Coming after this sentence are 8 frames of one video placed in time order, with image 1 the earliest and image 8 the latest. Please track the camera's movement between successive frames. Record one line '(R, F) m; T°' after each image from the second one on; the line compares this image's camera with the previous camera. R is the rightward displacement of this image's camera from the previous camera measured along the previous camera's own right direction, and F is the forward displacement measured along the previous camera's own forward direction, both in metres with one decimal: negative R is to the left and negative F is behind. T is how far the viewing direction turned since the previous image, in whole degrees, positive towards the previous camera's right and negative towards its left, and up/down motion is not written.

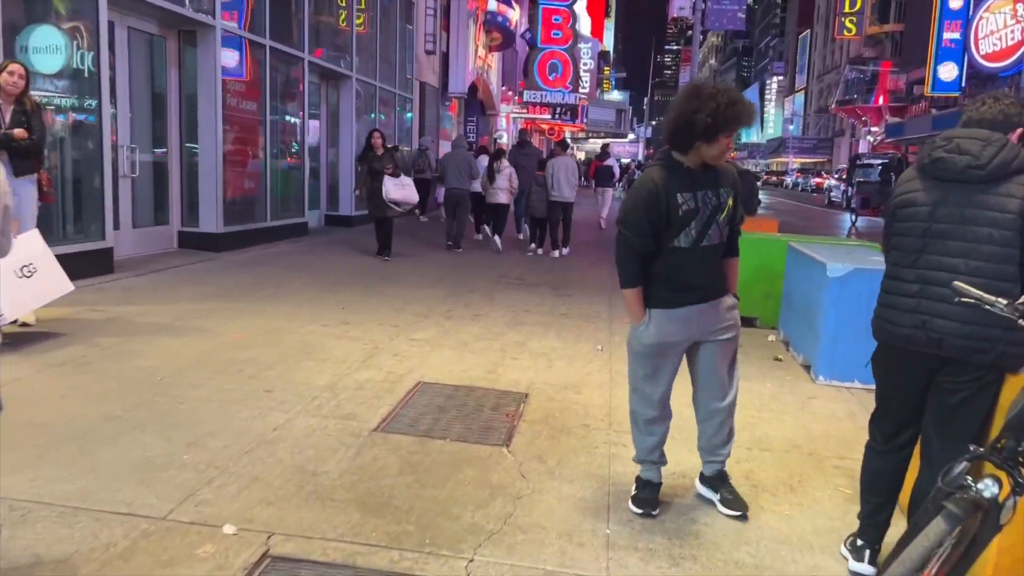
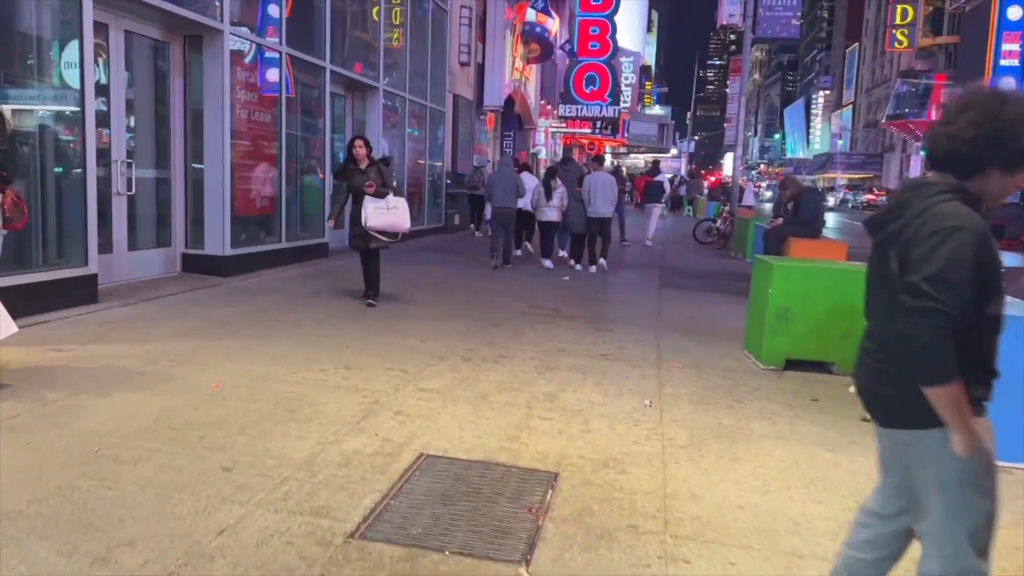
(+0.1, +1.0) m; -3°
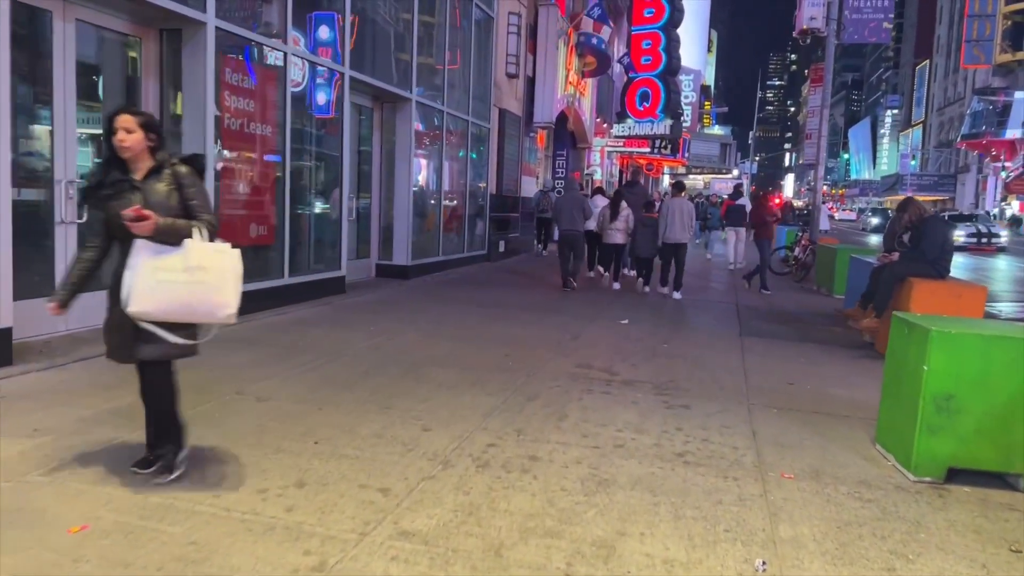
(+0.1, +1.9) m; -4°
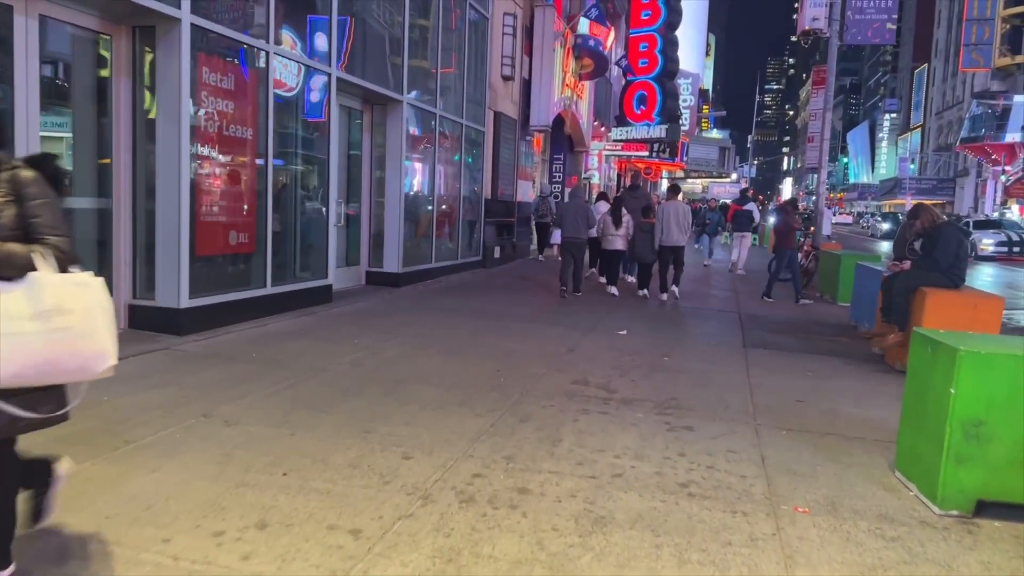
(+0.1, +0.4) m; 0°
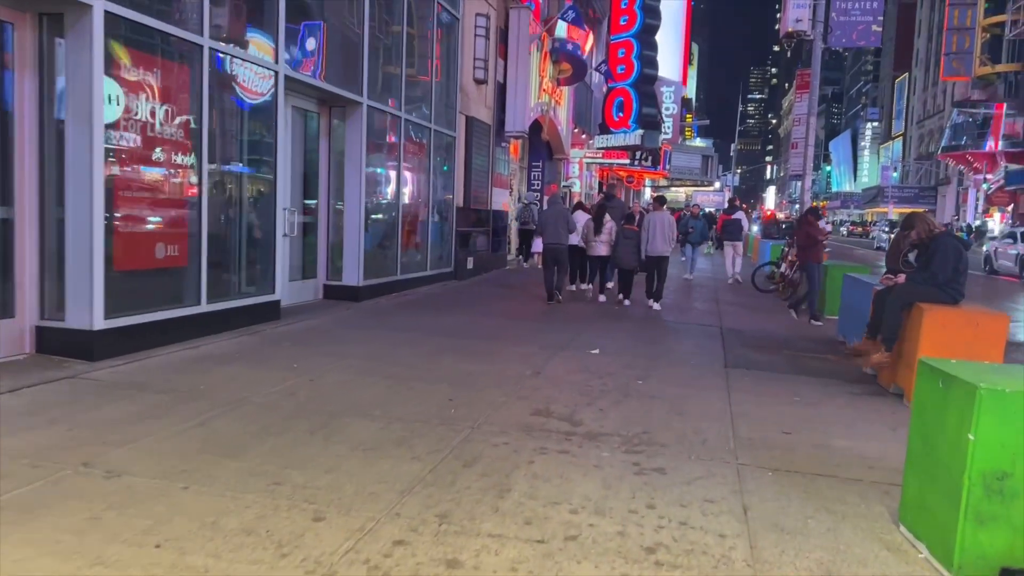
(+0.2, +0.7) m; +1°
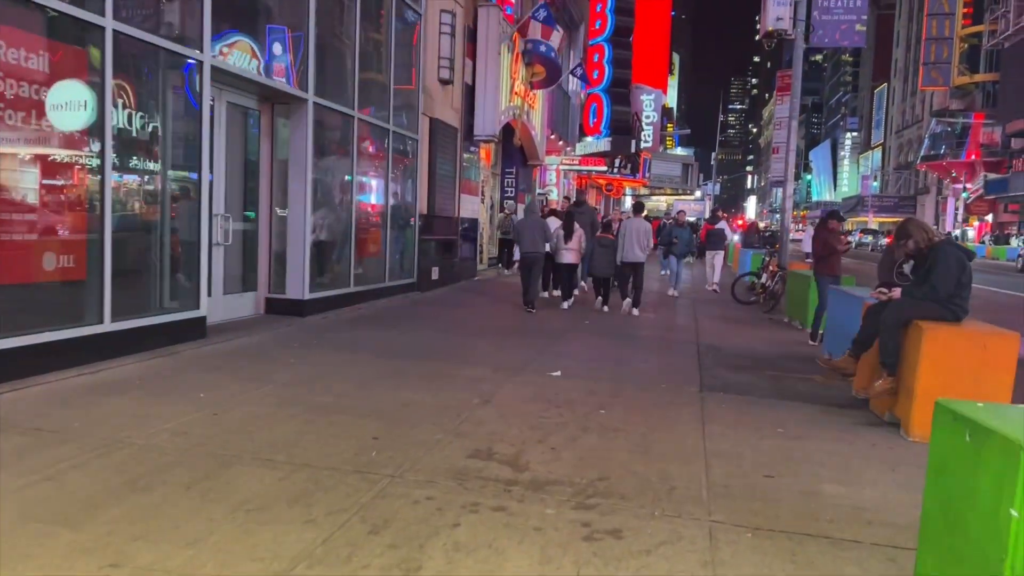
(+0.3, +0.9) m; +1°
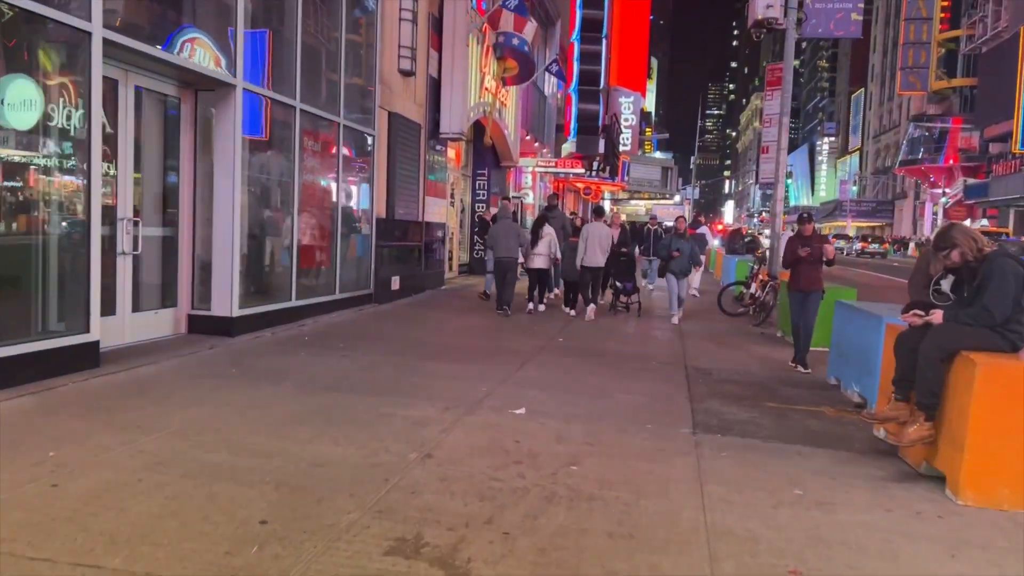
(+0.2, +1.3) m; +1°
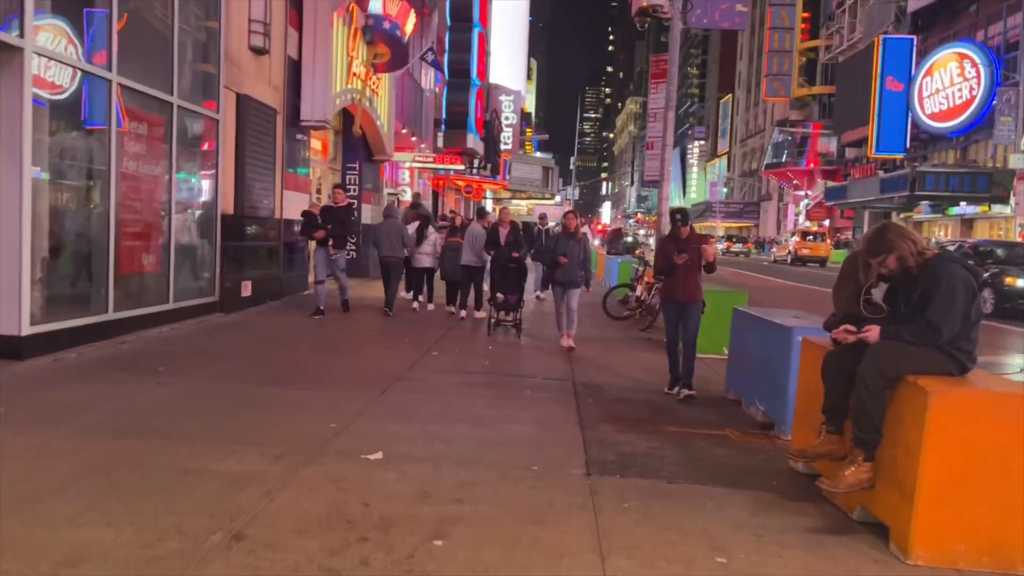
(+0.2, +1.2) m; +8°
